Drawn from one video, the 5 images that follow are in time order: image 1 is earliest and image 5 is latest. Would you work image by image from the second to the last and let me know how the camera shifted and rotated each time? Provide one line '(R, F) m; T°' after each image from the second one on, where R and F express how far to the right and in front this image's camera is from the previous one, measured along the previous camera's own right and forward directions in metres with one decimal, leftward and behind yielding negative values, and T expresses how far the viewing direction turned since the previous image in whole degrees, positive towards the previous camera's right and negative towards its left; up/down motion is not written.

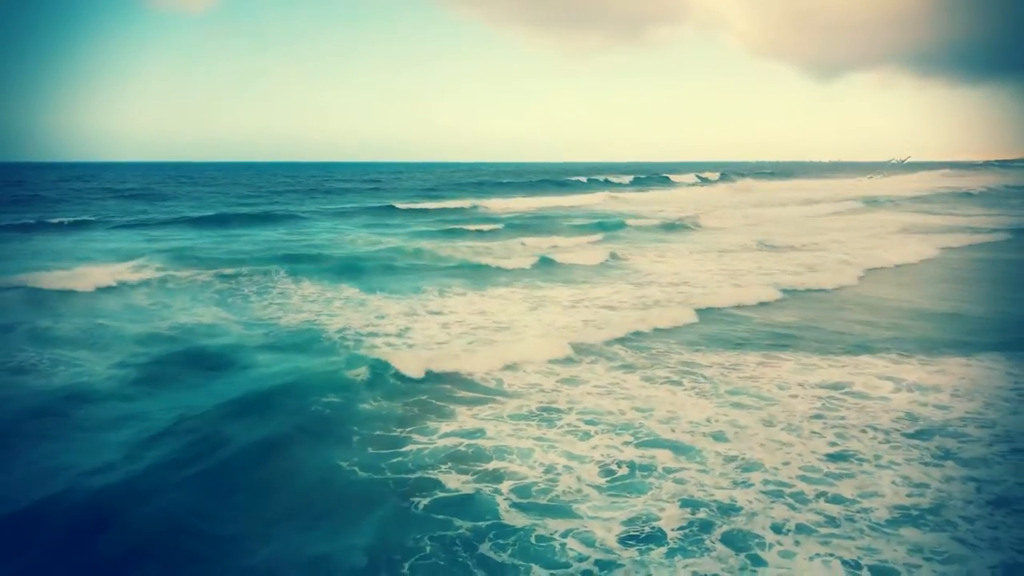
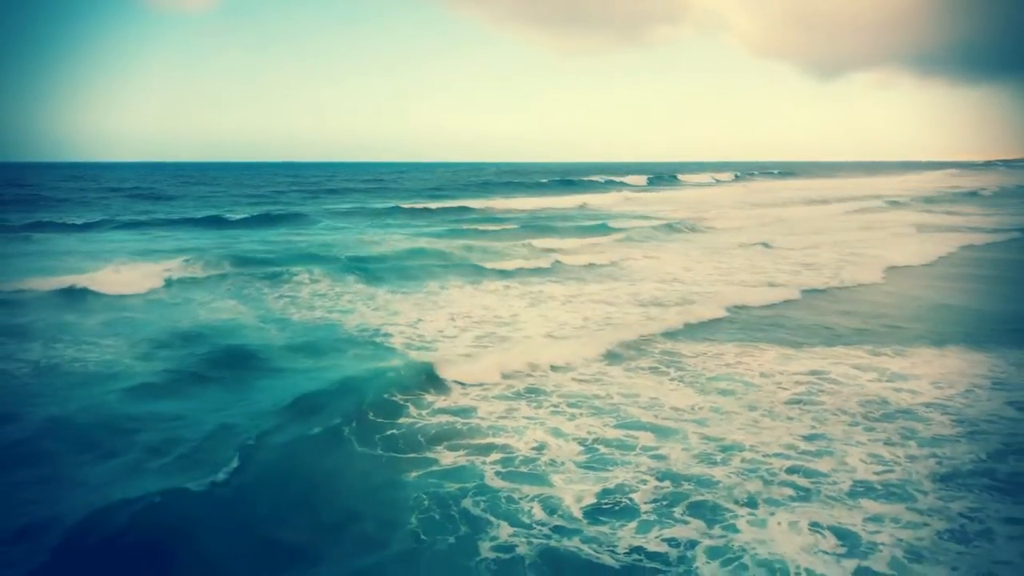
(+0.1, -0.5) m; 0°
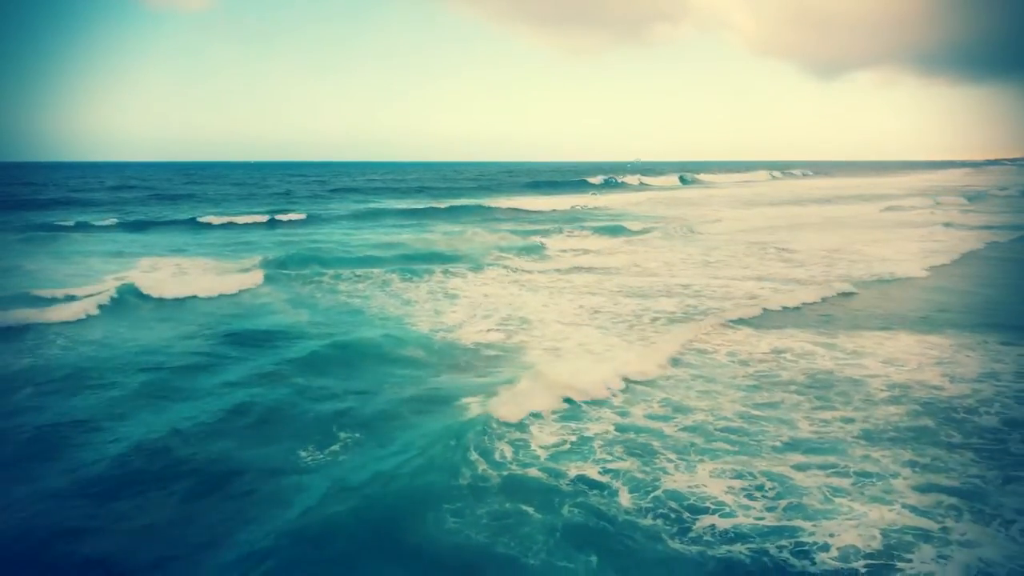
(0.0, -1.0) m; 0°
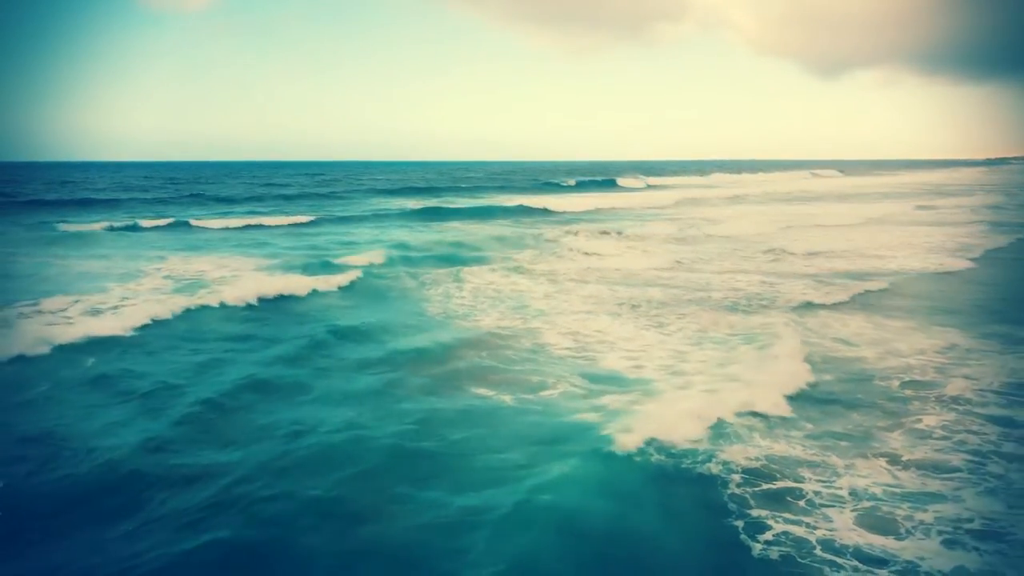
(0.0, -1.1) m; 0°
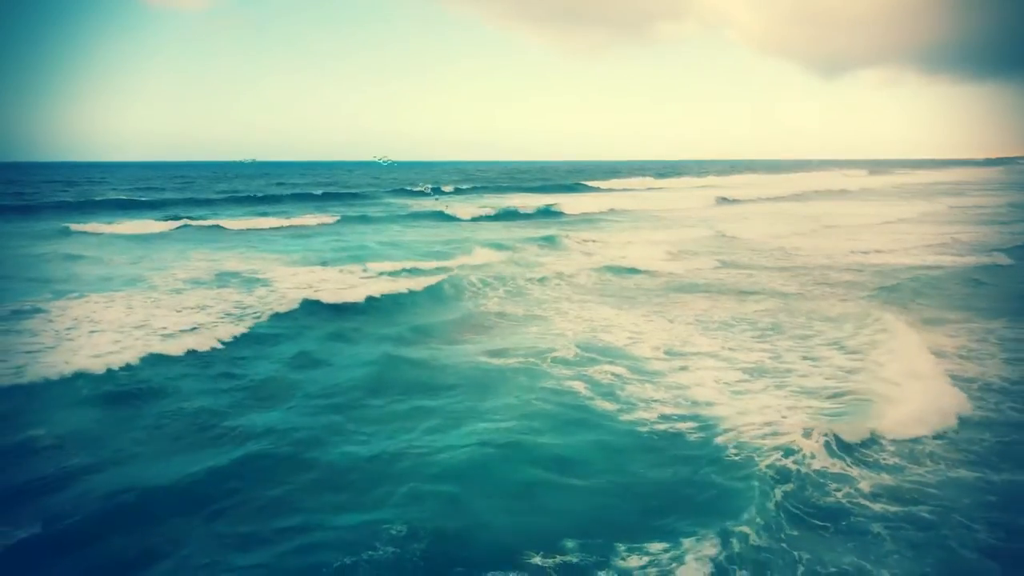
(-0.1, -0.8) m; 0°
